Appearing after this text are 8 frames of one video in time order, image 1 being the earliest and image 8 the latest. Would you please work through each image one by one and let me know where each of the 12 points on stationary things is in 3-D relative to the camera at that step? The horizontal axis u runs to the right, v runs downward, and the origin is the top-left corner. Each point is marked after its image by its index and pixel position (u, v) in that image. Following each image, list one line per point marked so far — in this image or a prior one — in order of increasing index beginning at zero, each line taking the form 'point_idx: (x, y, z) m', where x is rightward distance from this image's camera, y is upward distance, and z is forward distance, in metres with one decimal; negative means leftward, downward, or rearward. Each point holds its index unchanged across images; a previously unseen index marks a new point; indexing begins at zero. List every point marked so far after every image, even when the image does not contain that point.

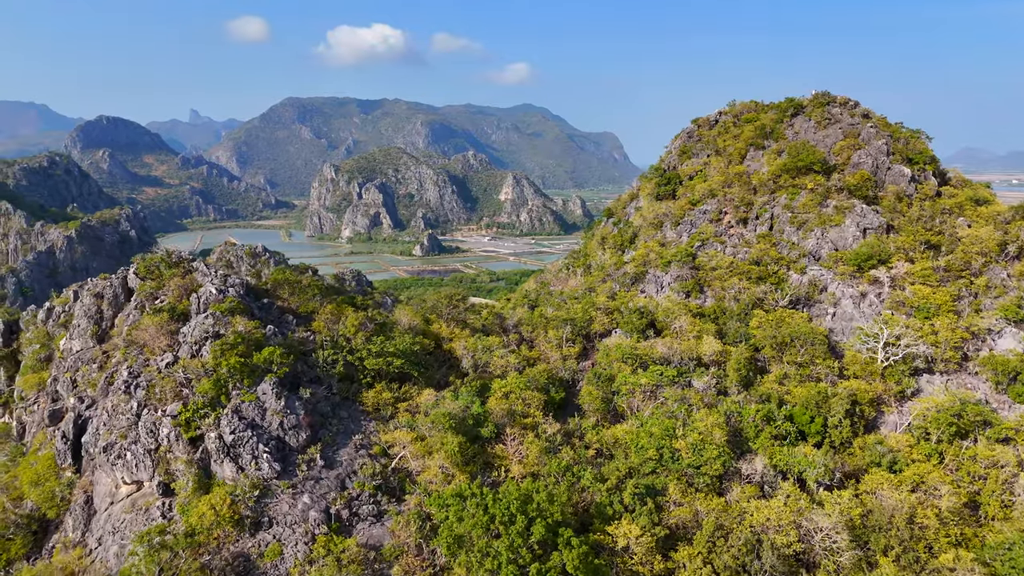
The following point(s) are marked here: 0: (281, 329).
0: (-5.8, -1.1, +18.4) m
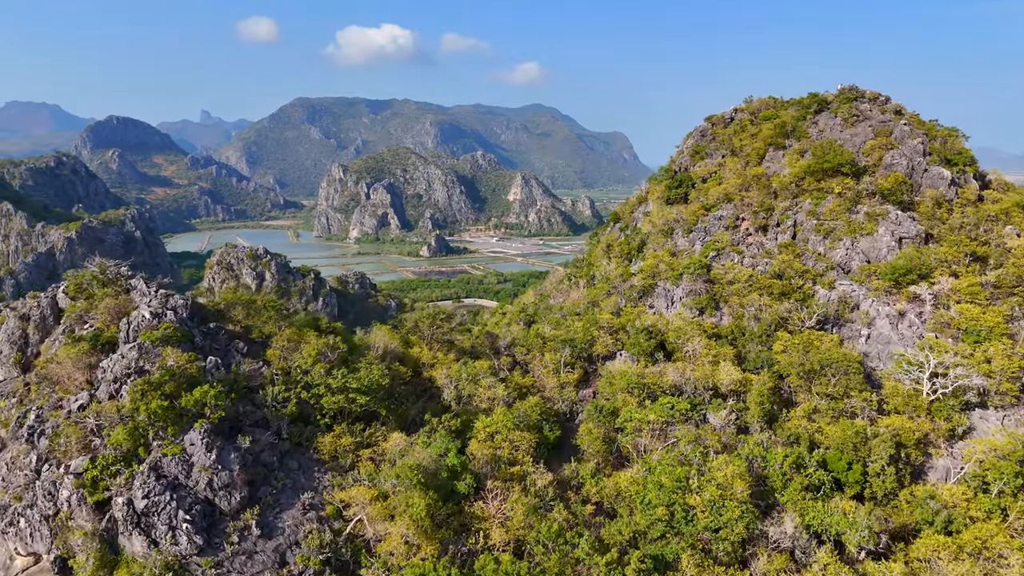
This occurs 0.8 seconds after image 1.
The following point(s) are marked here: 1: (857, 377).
0: (-6.2, -1.6, +15.7) m
1: (+9.1, -2.3, +19.2) m
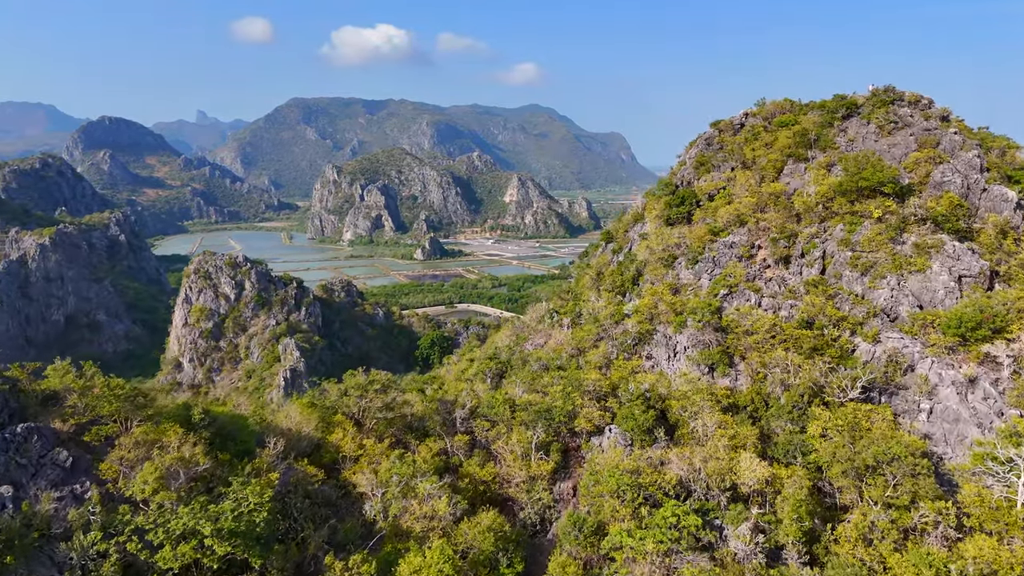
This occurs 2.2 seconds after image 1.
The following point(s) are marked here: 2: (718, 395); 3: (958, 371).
0: (-7.2, -3.0, +10.7) m
1: (+8.1, -3.7, +14.2) m
2: (+5.2, -2.7, +18.3) m
3: (+10.6, -2.0, +17.2) m
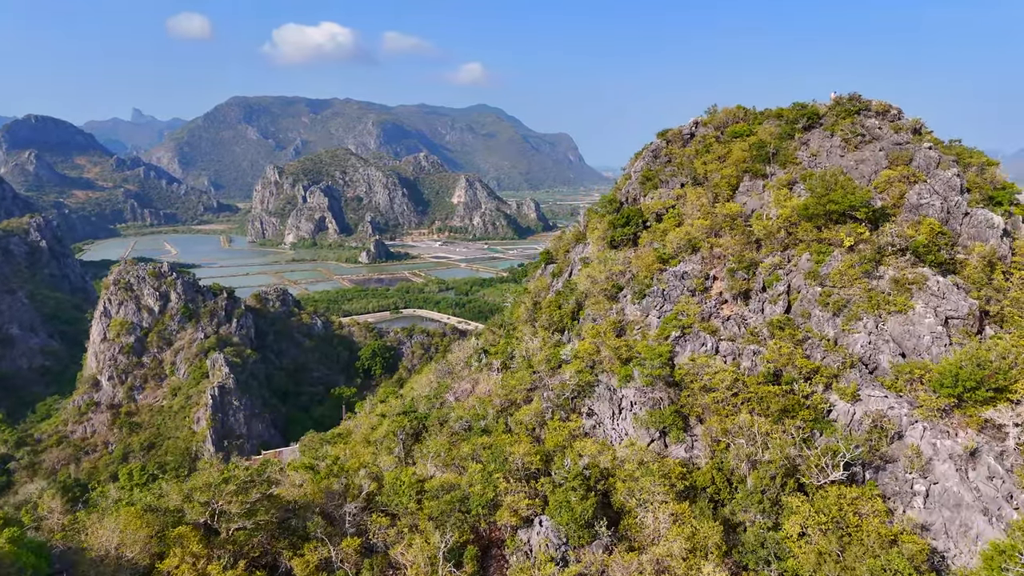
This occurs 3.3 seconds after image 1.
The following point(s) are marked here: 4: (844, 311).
0: (-8.5, -4.2, +6.5) m
1: (+6.5, -4.8, +11.1) m
2: (+3.3, -3.8, +15.0) m
3: (+8.7, -3.0, +14.3) m
4: (+8.2, -0.6, +18.0) m
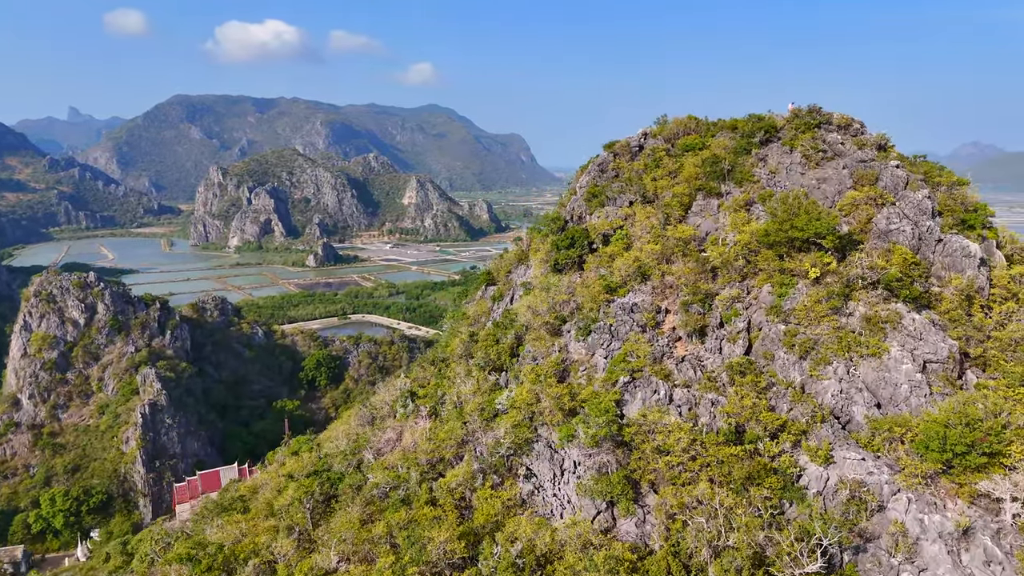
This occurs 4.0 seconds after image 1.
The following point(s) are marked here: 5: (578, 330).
0: (-9.3, -5.2, +3.4) m
1: (+5.3, -5.7, +8.9) m
2: (+1.9, -4.7, +12.6) m
3: (+7.3, -3.9, +12.3) m
4: (+6.6, -1.4, +16.0) m
5: (+1.7, -1.1, +19.3) m
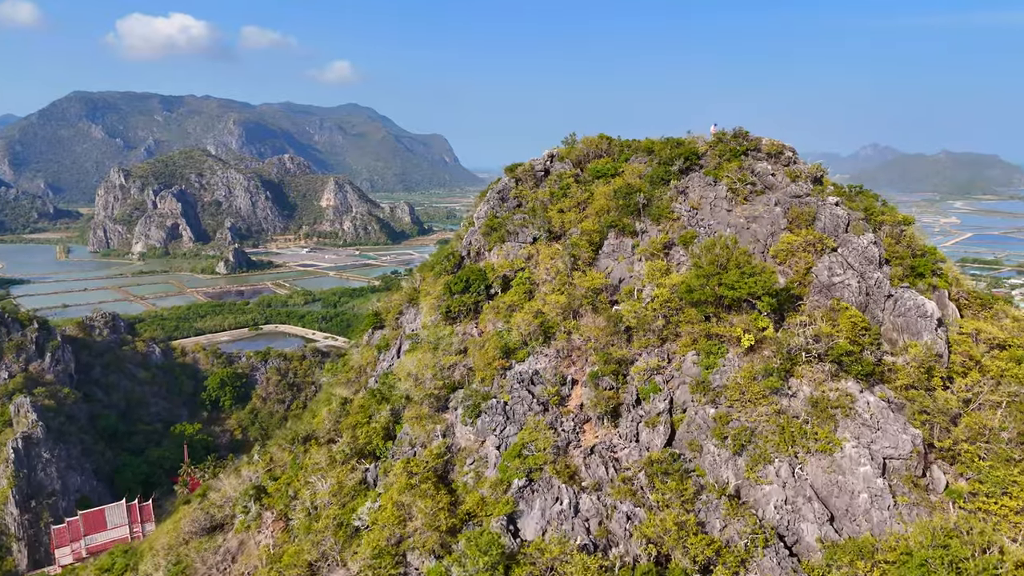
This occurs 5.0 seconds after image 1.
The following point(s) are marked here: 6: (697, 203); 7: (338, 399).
0: (-10.3, -6.8, -1.3) m
1: (+3.7, -7.1, +5.7) m
2: (-0.1, -6.1, +9.0) m
3: (+5.3, -5.2, +9.2) m
4: (+4.1, -2.8, +12.8) m
5: (-1.0, -2.6, +15.6) m
6: (+4.6, +2.2, +18.4) m
7: (-4.8, -3.1, +19.7) m
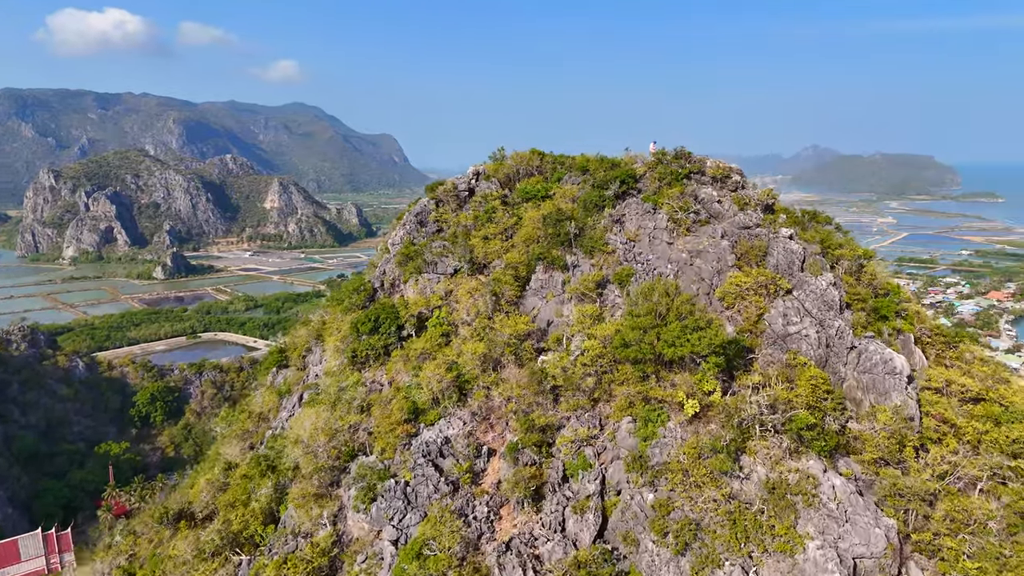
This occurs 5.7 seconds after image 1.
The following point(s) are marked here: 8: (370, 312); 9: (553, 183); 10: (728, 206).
0: (-10.9, -7.9, -4.5) m
1: (+2.7, -8.0, +3.4) m
2: (-1.4, -7.1, +6.5) m
3: (+4.0, -6.2, +7.1) m
4: (+2.6, -3.8, +10.6) m
5: (-2.7, -3.5, +13.0) m
6: (+2.7, +1.3, +16.1) m
7: (-6.7, -4.1, +16.8) m
8: (-3.6, -0.6, +18.2) m
9: (+1.1, +2.9, +19.6) m
10: (+4.7, +1.8, +15.9) m
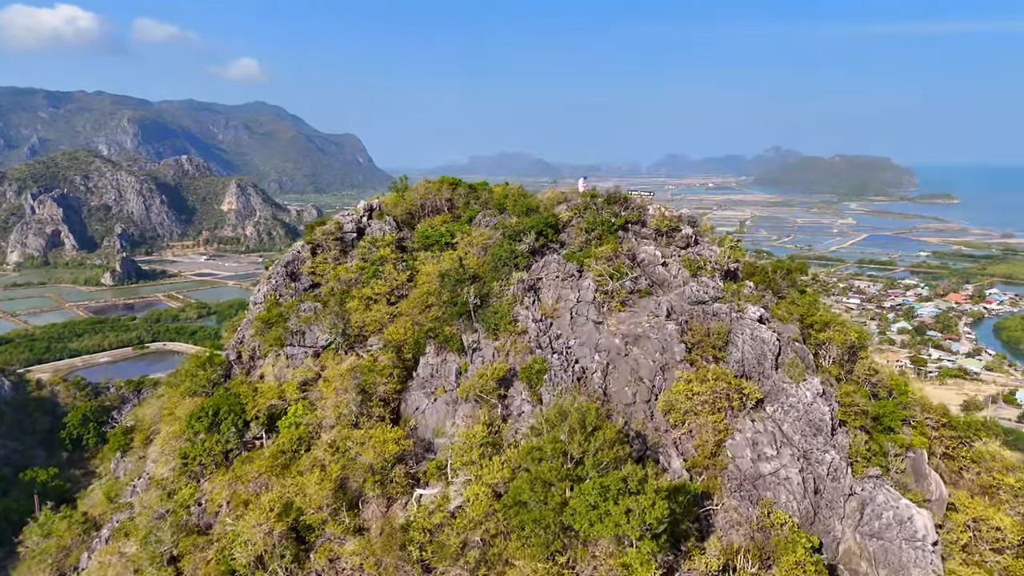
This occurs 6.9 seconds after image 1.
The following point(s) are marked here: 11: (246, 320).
0: (-11.9, -9.5, -9.2) m
1: (+1.3, -9.5, -0.7) m
2: (-2.9, -8.6, +2.1) m
3: (+2.5, -7.6, +3.0) m
4: (+0.9, -5.2, +6.4) m
5: (-4.6, -5.1, +8.6) m
6: (+0.7, -0.2, +12.0) m
7: (-8.7, -5.6, +12.3) m
8: (-5.7, -2.2, +13.8) m
9: (-1.1, +1.4, +15.3) m
10: (+2.7, +0.4, +11.8) m
11: (-5.9, -0.6, +16.4) m
